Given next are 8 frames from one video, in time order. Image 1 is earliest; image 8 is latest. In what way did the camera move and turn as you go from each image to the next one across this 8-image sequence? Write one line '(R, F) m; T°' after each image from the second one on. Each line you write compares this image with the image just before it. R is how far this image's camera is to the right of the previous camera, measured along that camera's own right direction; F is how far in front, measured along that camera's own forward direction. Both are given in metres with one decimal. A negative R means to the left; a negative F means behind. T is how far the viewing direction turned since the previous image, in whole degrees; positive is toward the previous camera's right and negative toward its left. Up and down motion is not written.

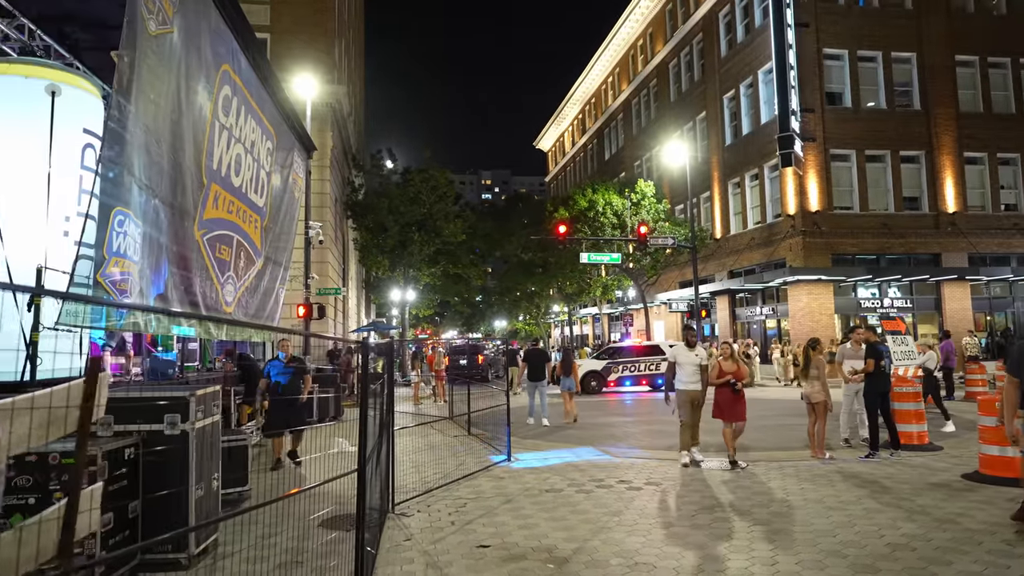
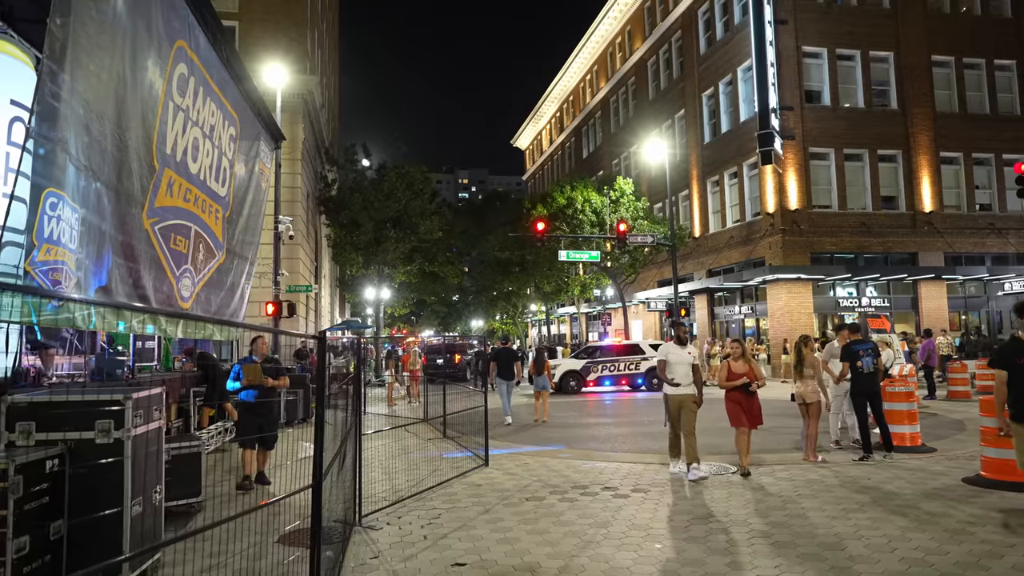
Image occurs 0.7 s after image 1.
(0.0, +0.5) m; +2°
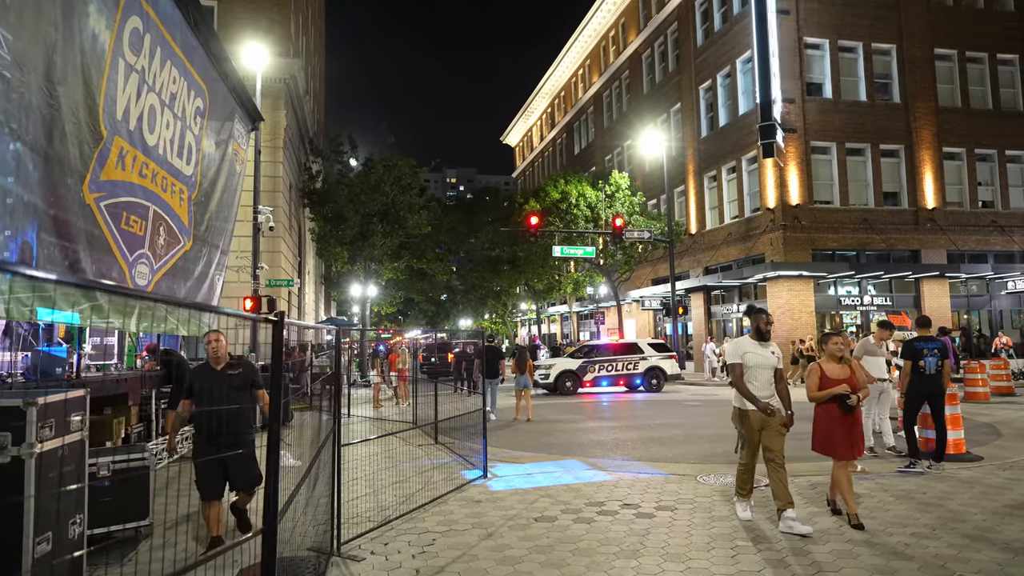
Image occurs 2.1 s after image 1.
(-0.2, +1.0) m; +1°
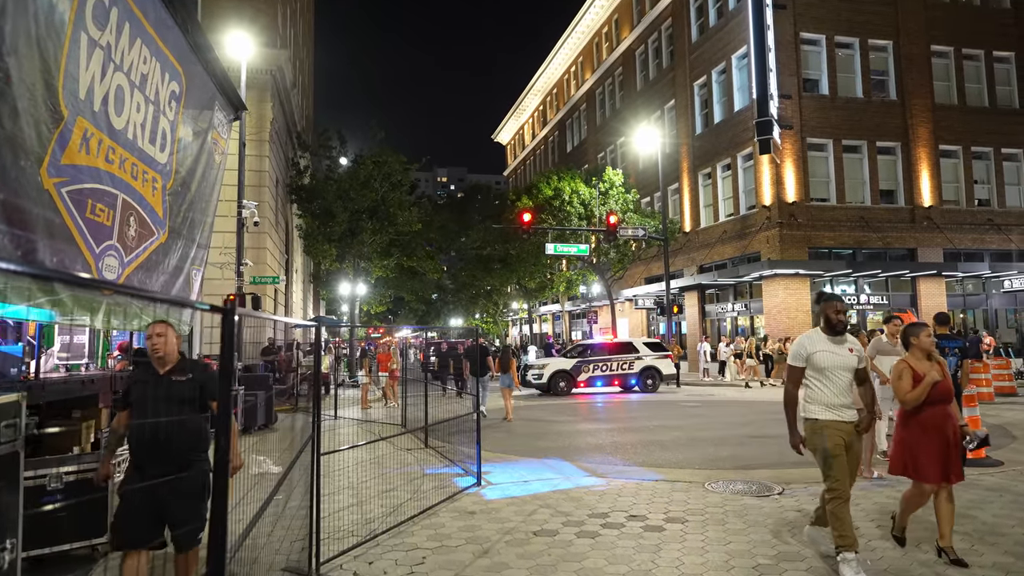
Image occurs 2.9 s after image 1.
(-0.1, +0.5) m; +1°
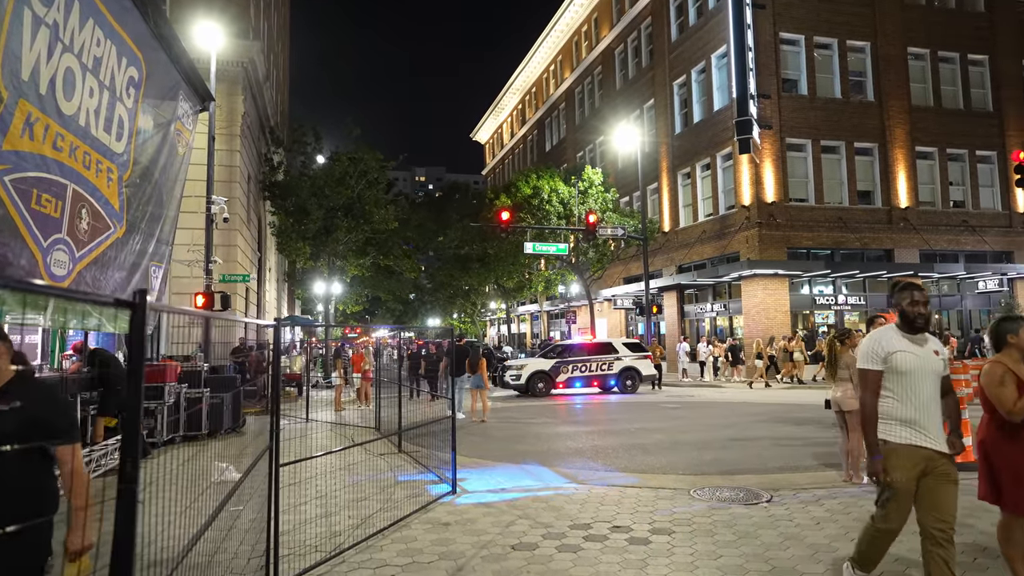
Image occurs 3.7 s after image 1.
(0.0, +0.4) m; +2°
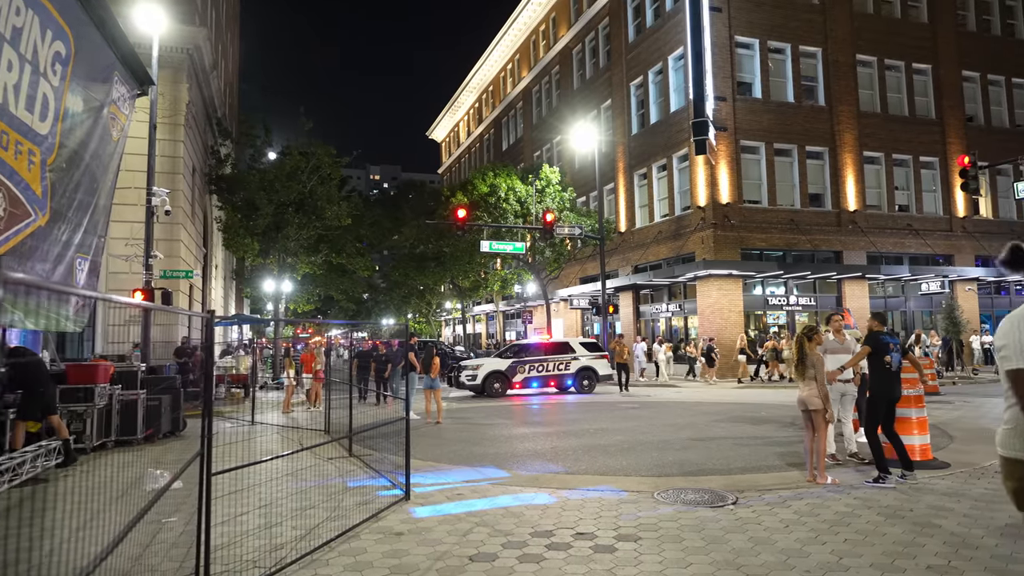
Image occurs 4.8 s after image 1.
(0.0, +0.3) m; +4°
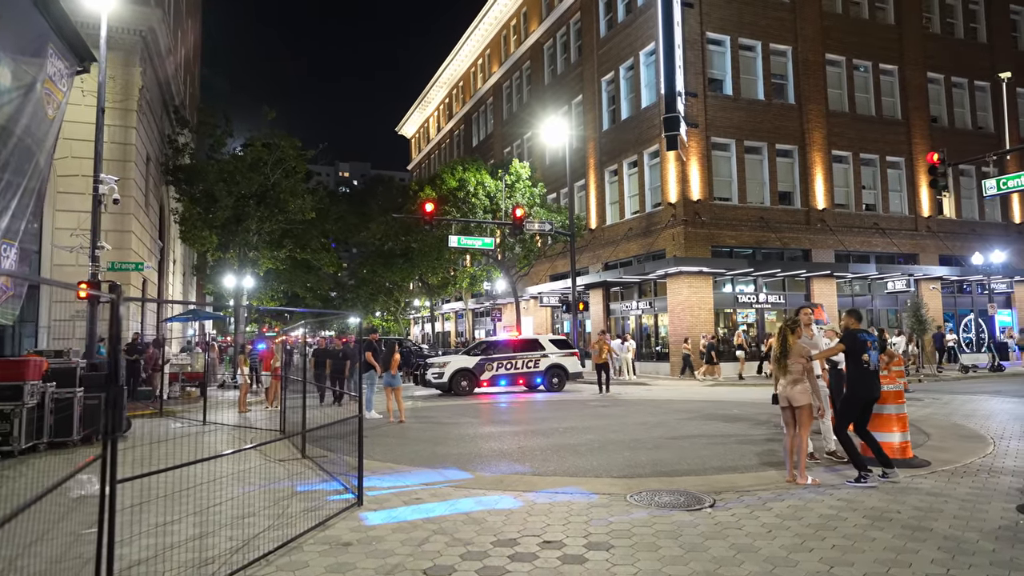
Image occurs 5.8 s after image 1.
(+0.1, +0.5) m; +2°
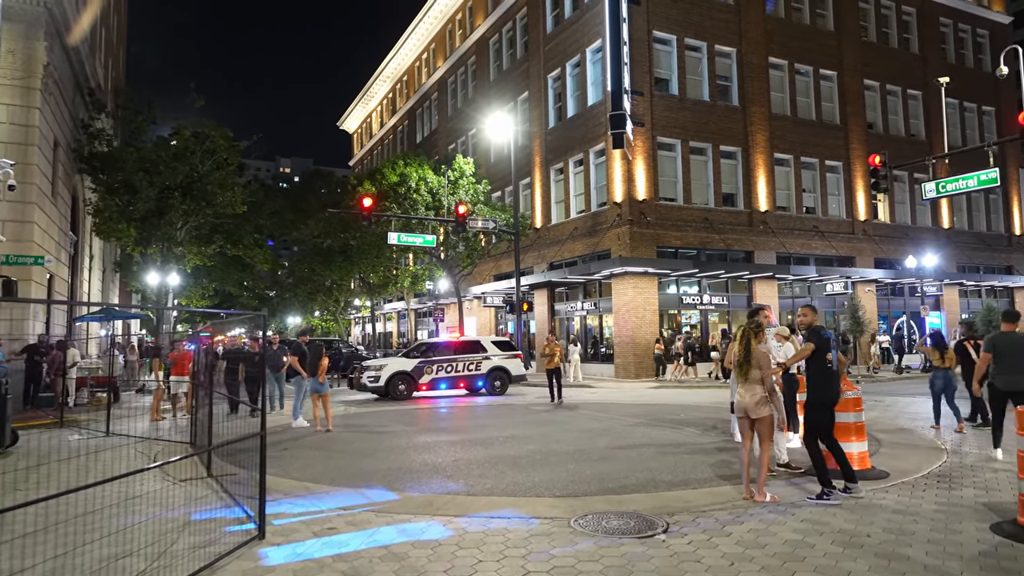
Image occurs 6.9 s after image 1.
(+0.1, +0.8) m; +5°
